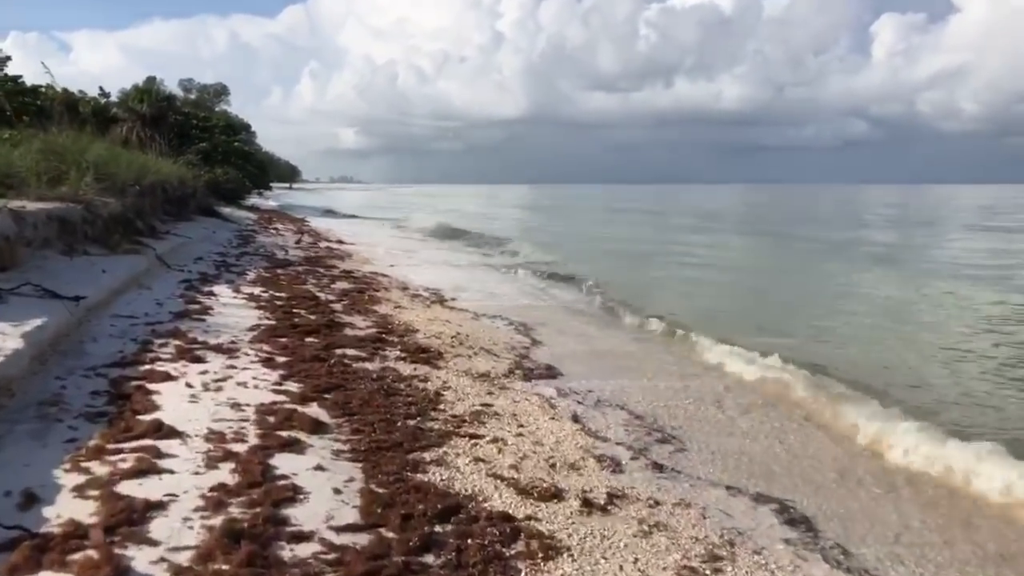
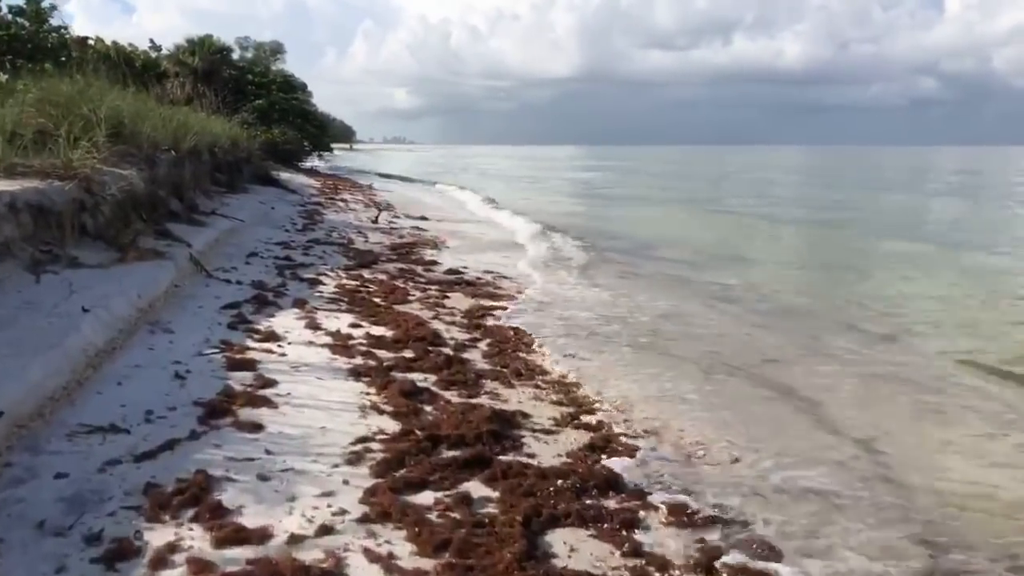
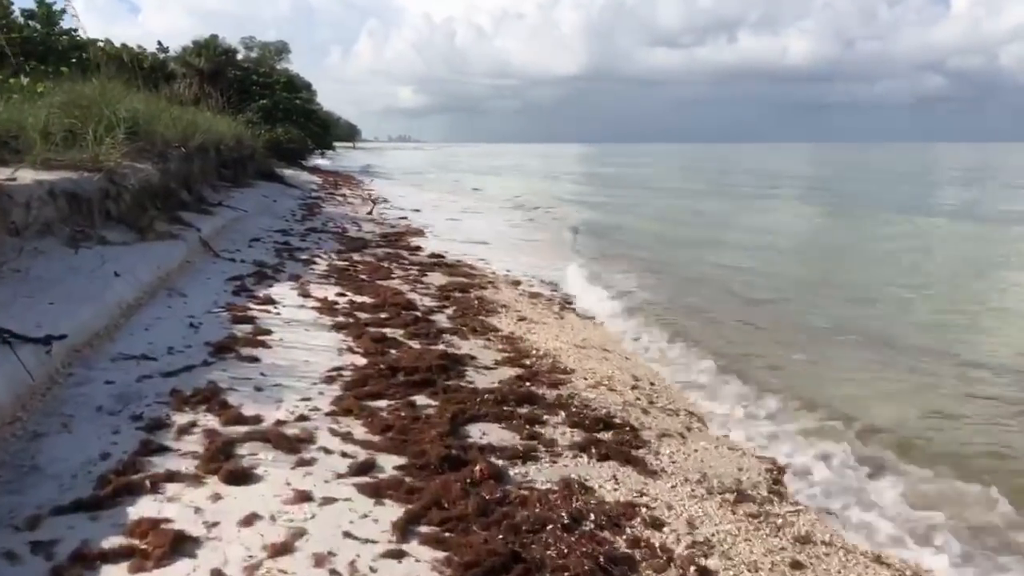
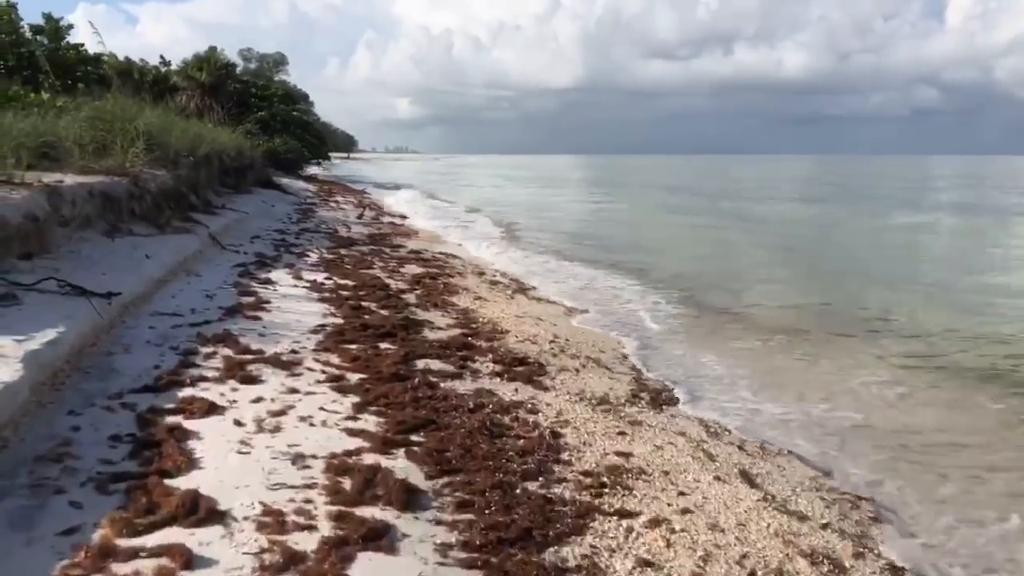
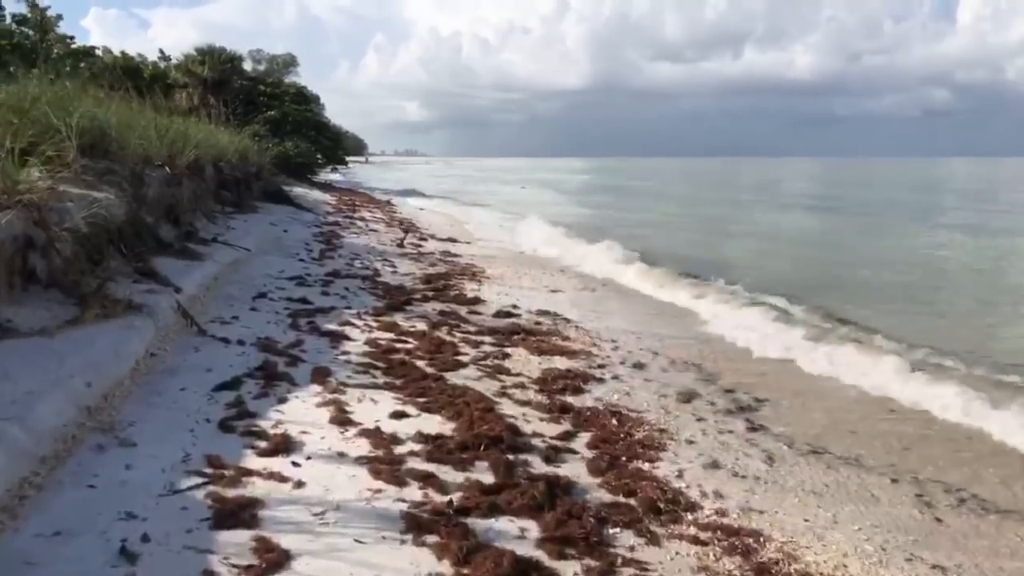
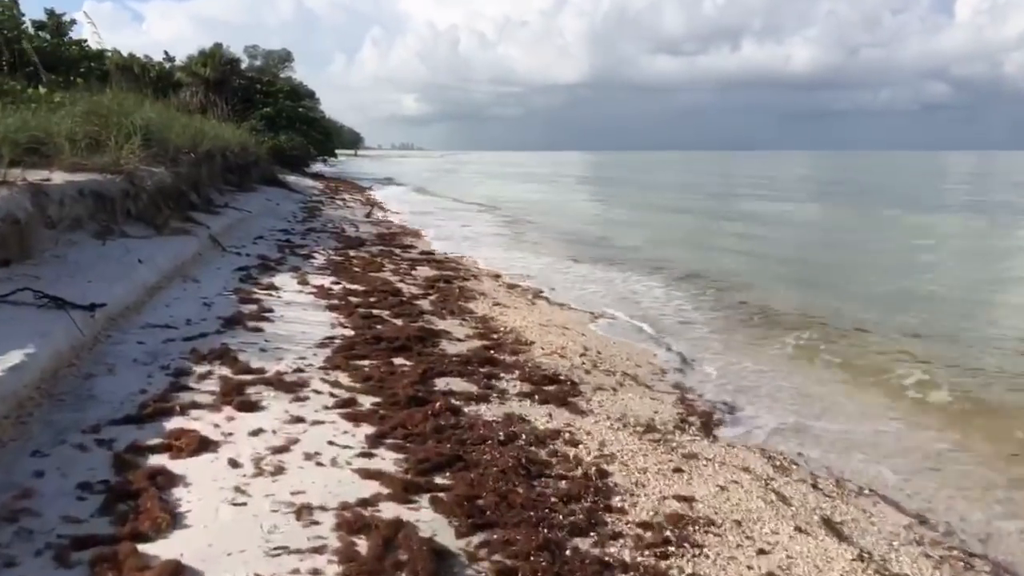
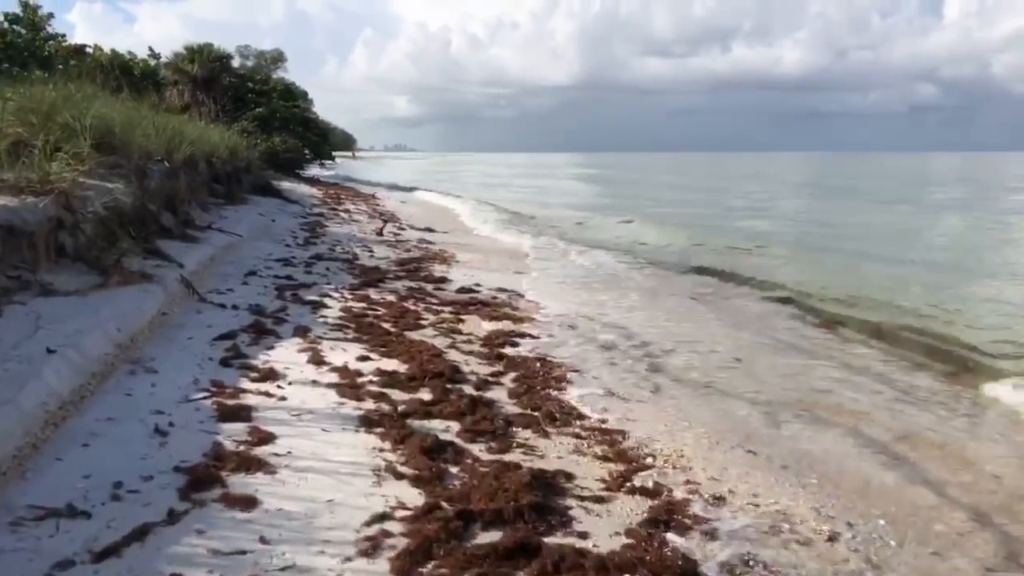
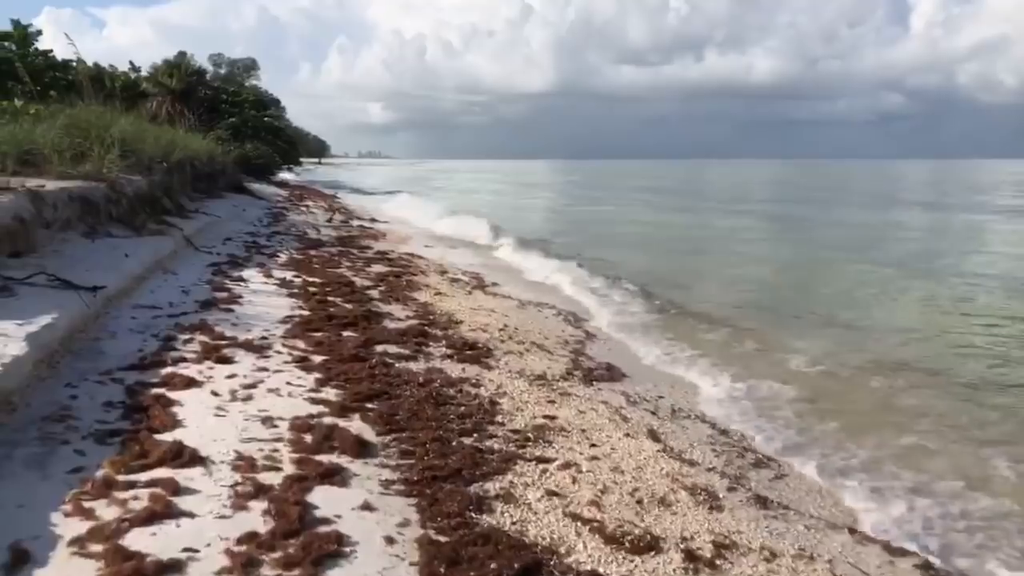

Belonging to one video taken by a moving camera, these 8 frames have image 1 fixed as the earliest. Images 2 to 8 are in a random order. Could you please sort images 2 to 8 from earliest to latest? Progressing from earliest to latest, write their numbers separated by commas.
8, 4, 6, 3, 2, 7, 5
